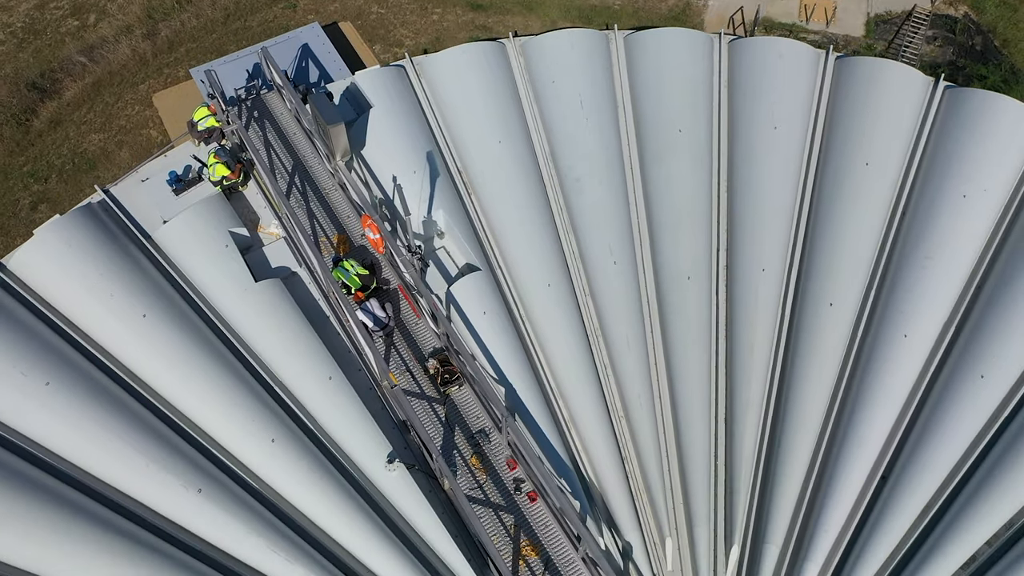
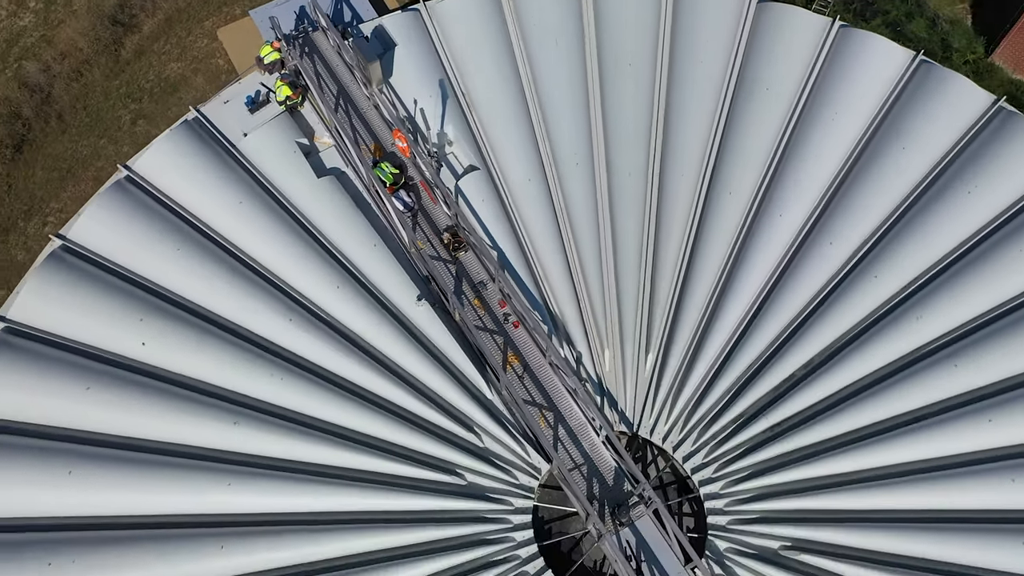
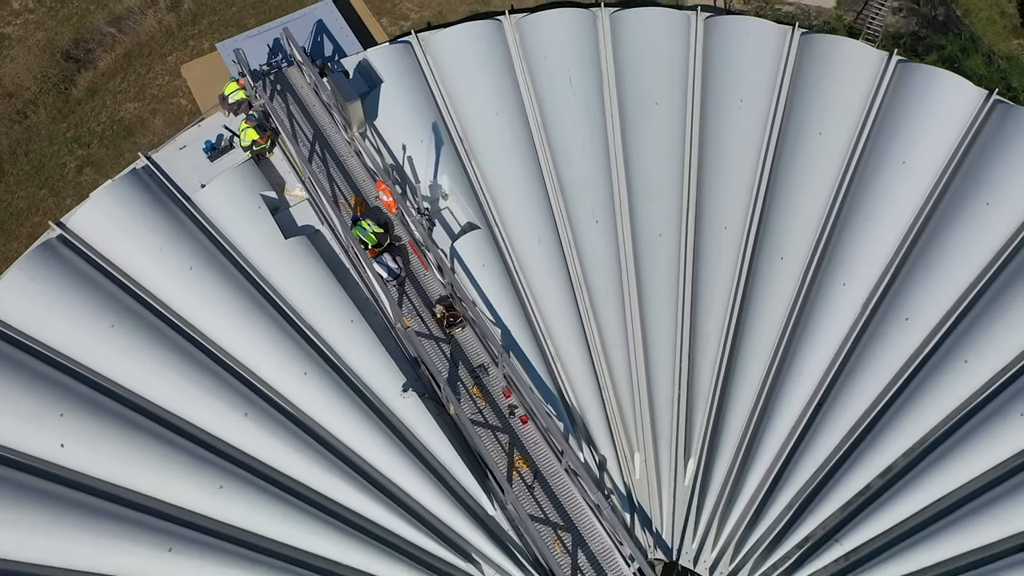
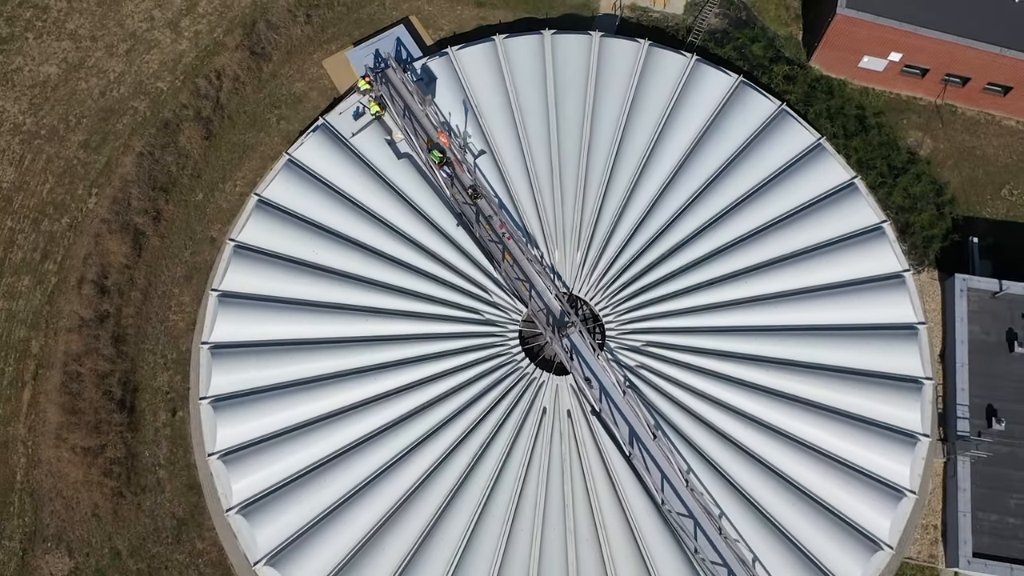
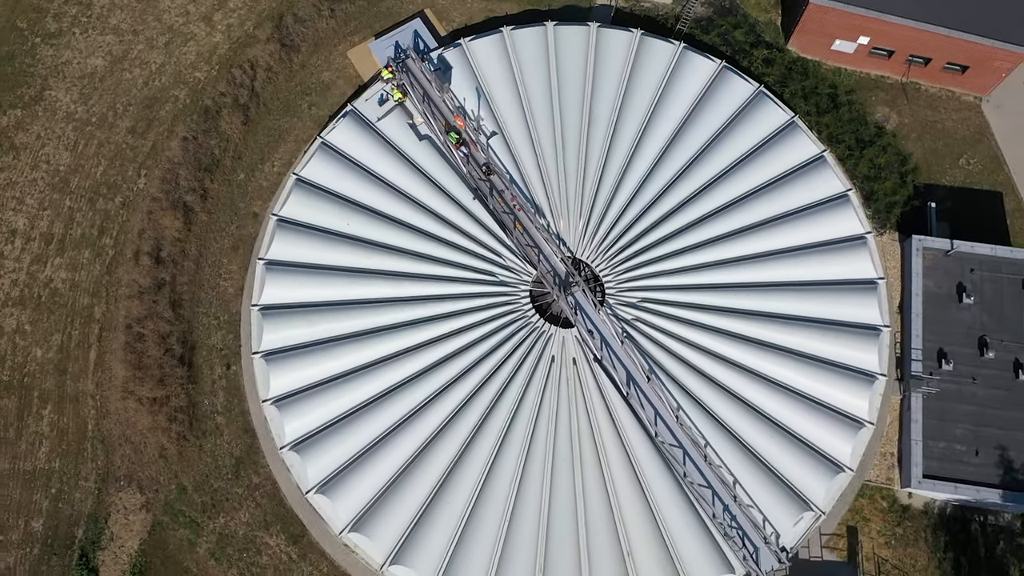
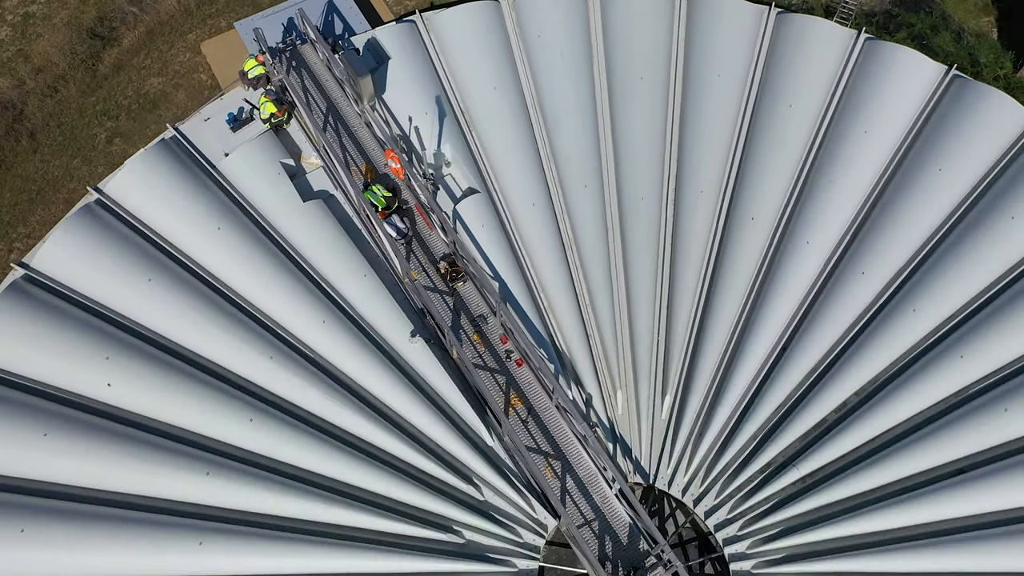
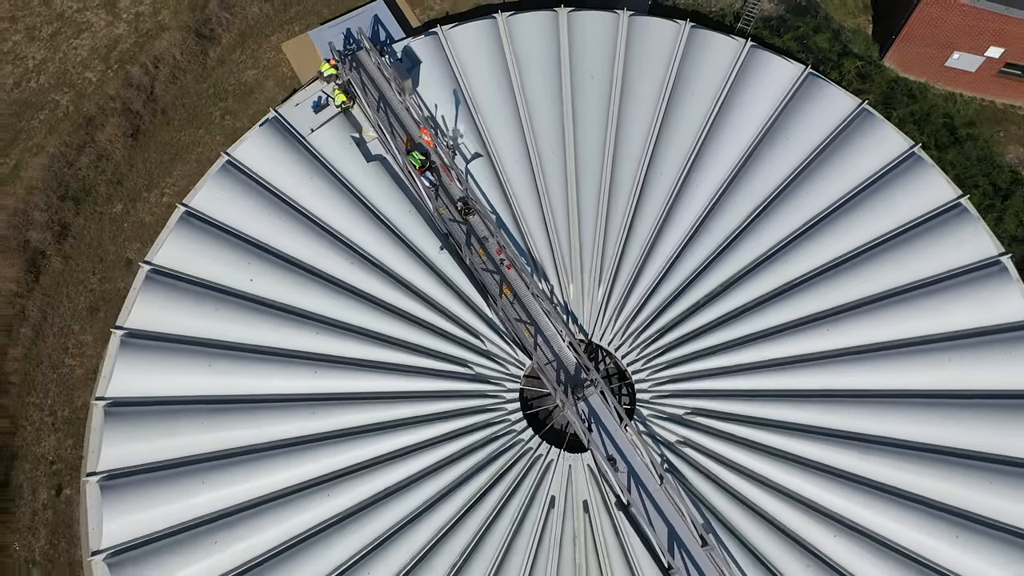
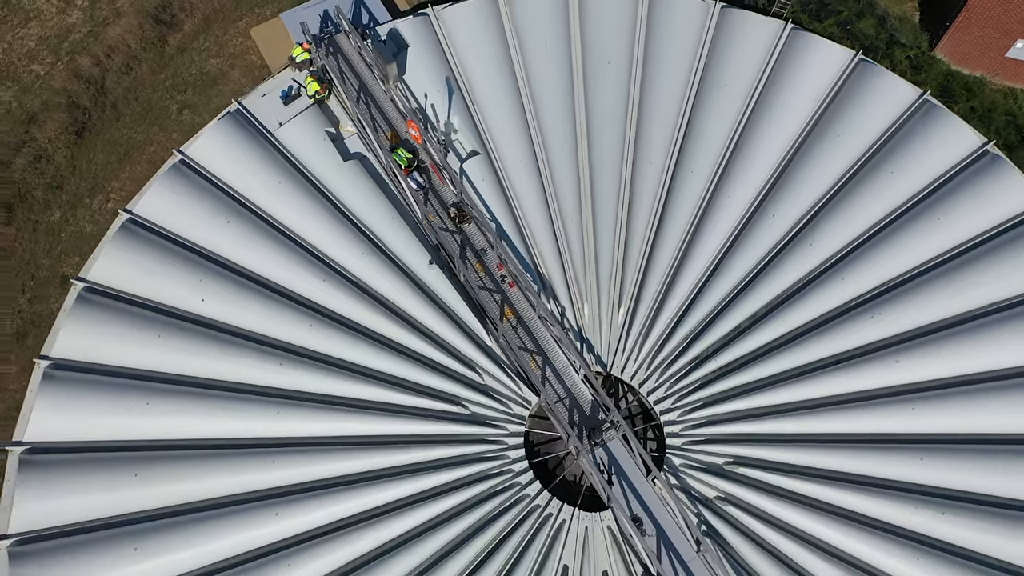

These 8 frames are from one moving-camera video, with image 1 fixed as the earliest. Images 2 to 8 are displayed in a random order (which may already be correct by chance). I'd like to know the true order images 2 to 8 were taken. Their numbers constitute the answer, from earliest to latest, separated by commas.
3, 6, 2, 8, 7, 4, 5
